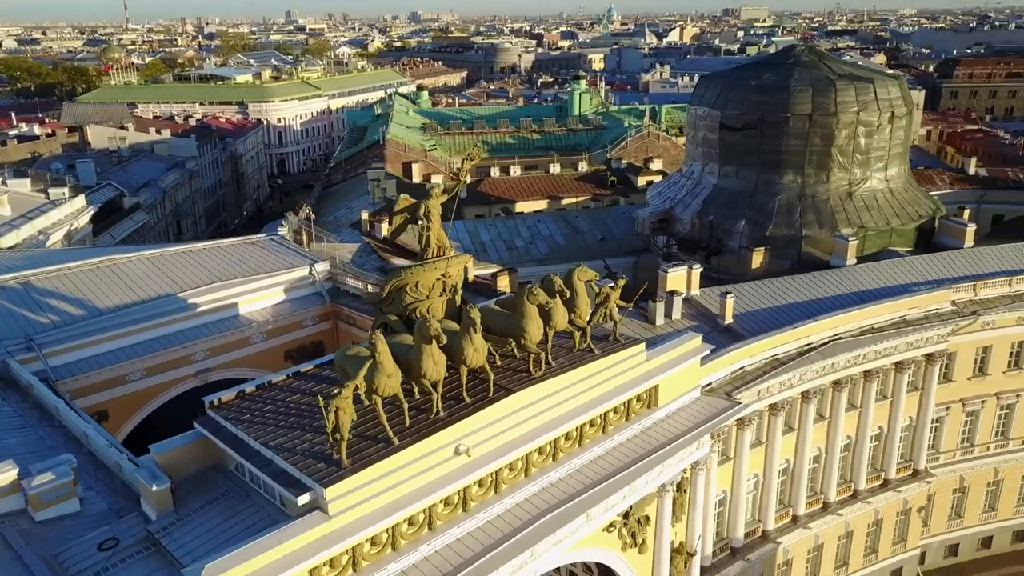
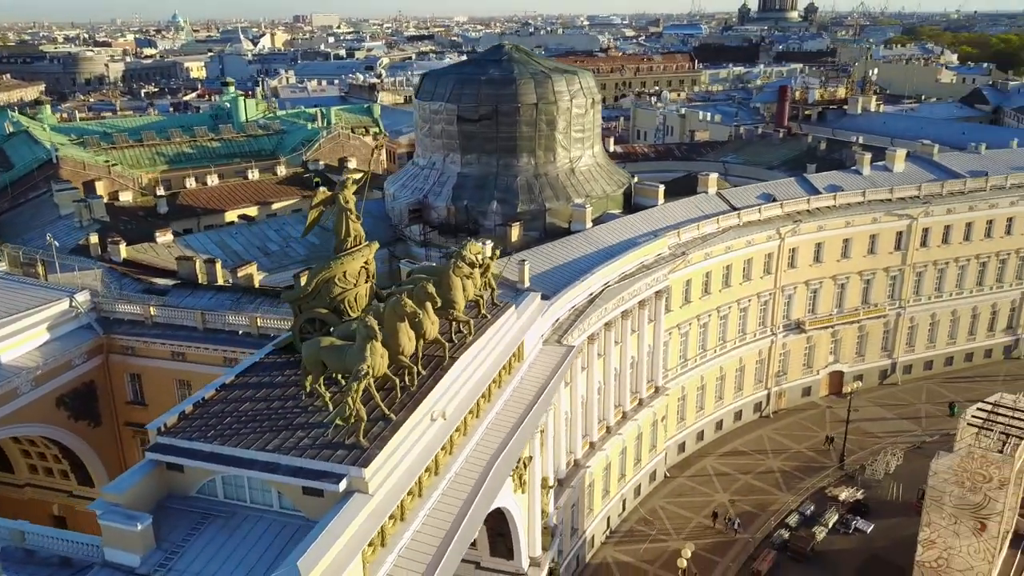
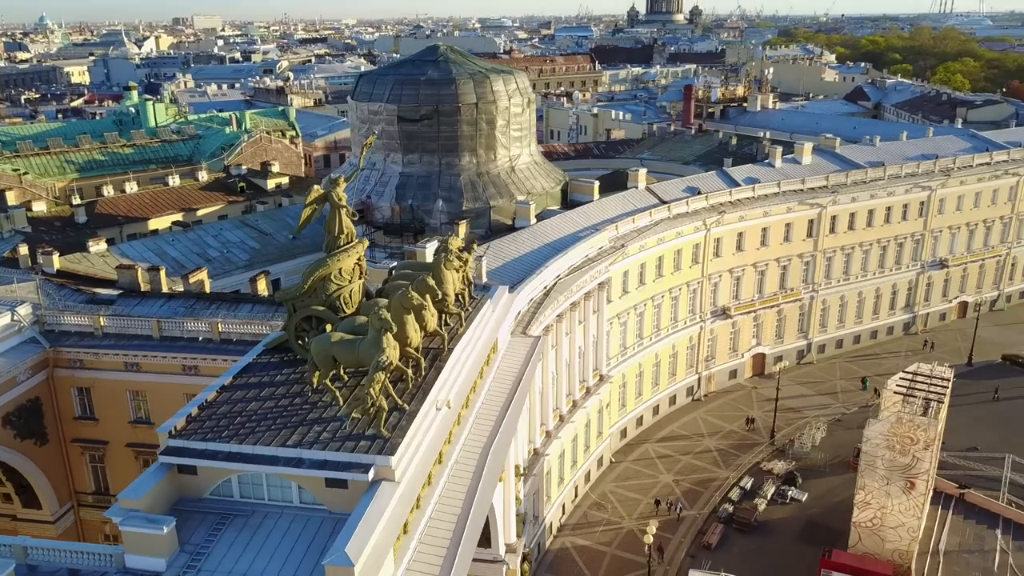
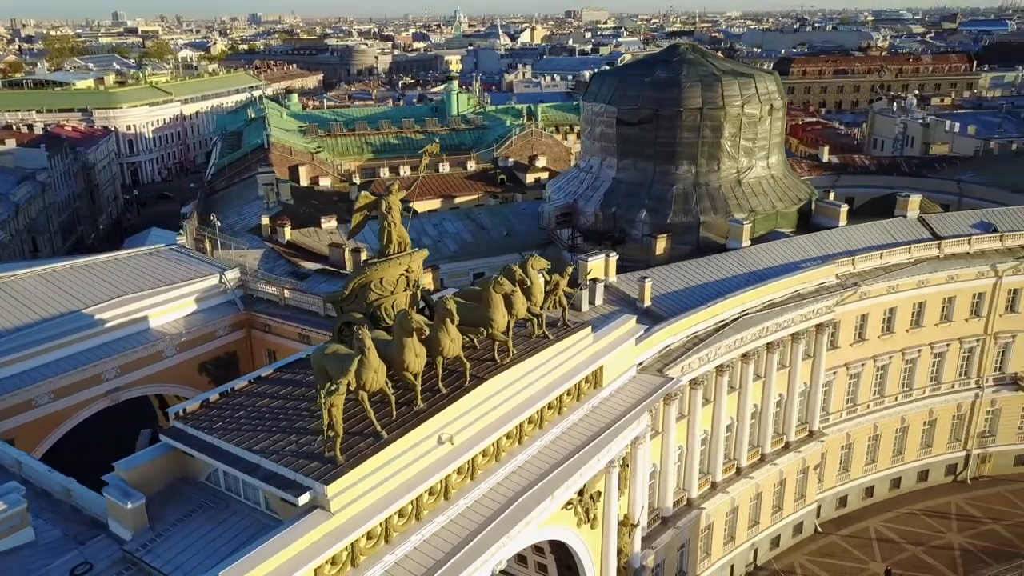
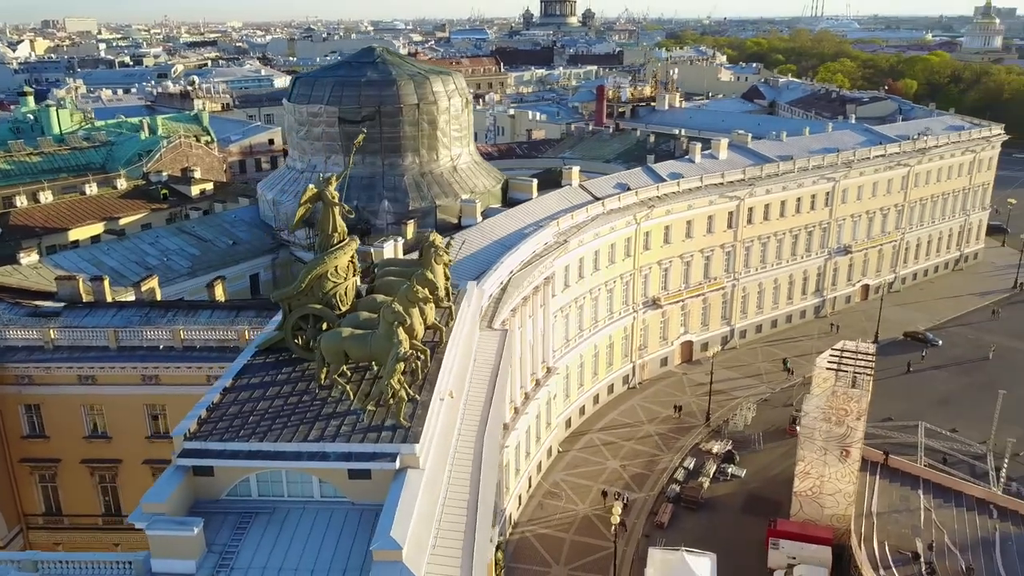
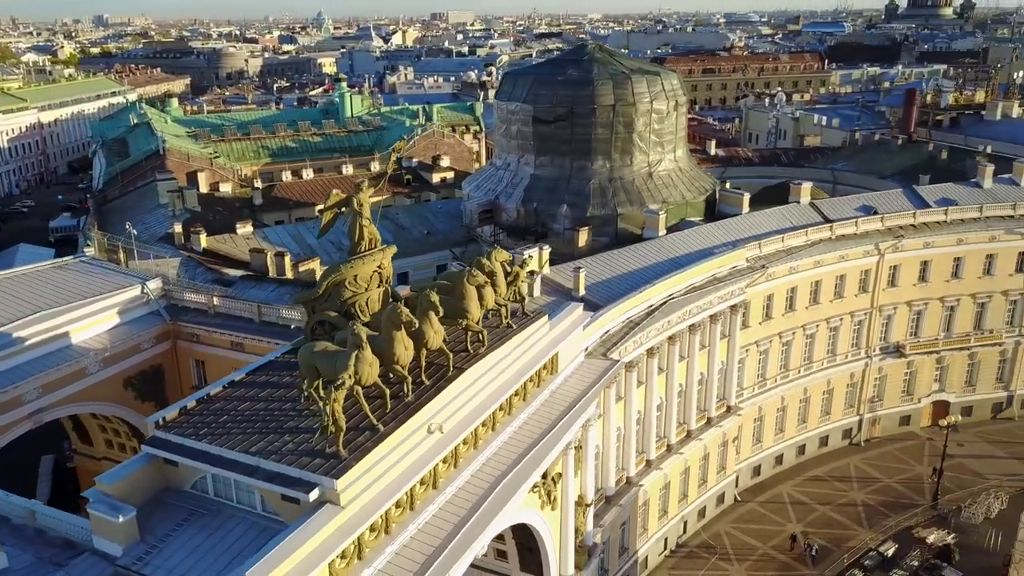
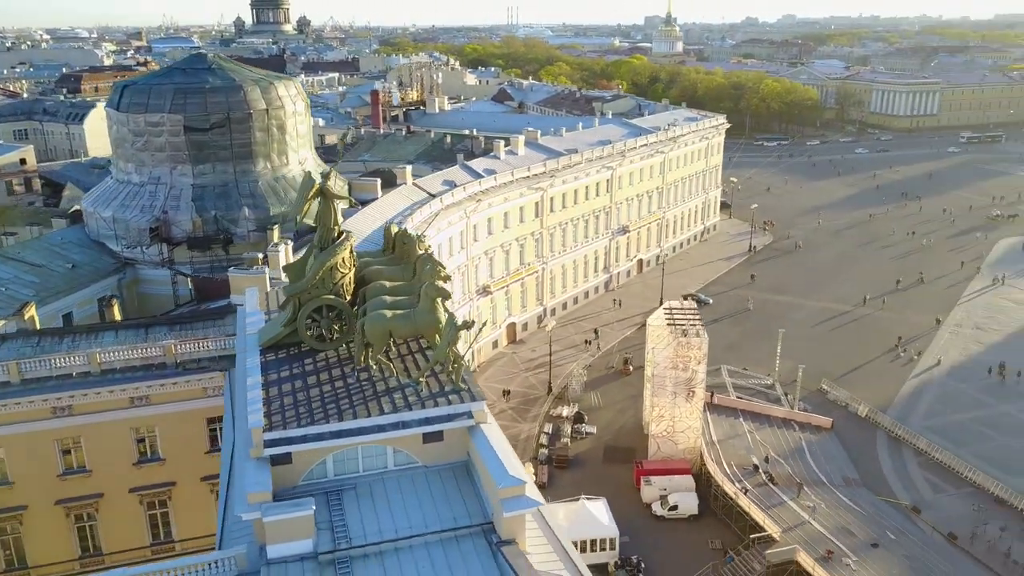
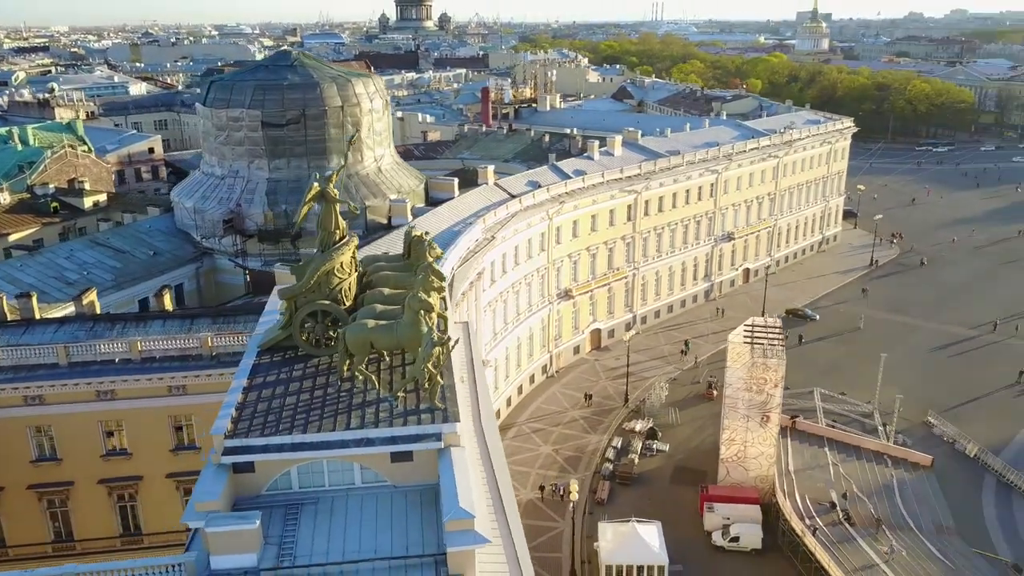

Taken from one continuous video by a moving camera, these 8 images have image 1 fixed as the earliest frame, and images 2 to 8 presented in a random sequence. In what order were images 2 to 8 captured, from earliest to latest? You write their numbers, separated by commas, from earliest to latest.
4, 6, 2, 3, 5, 8, 7
